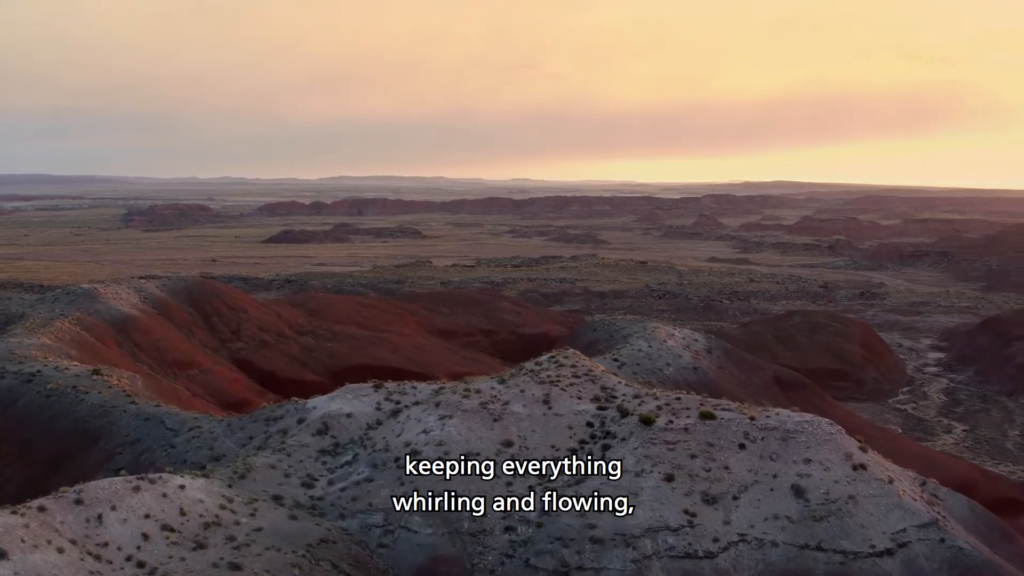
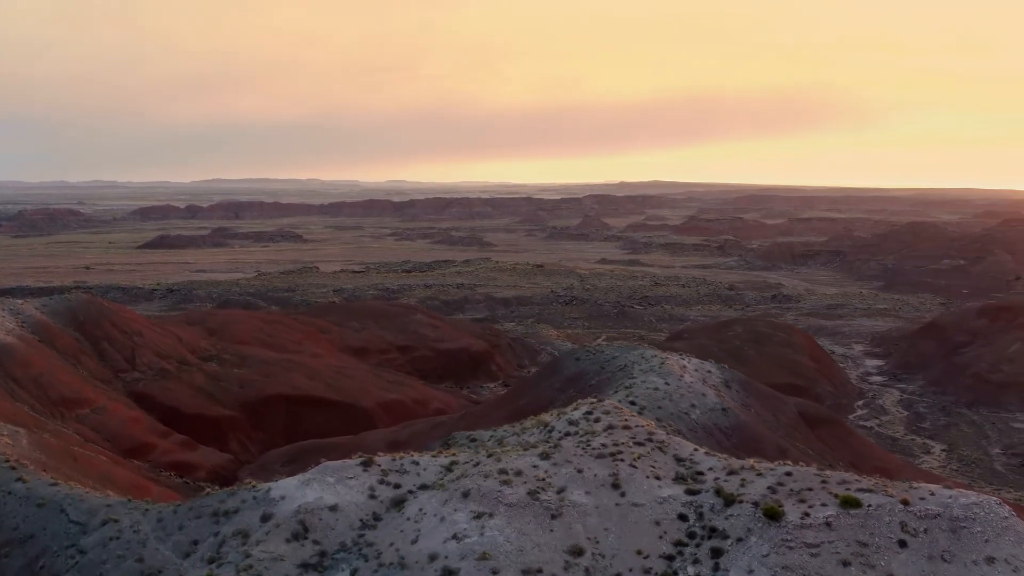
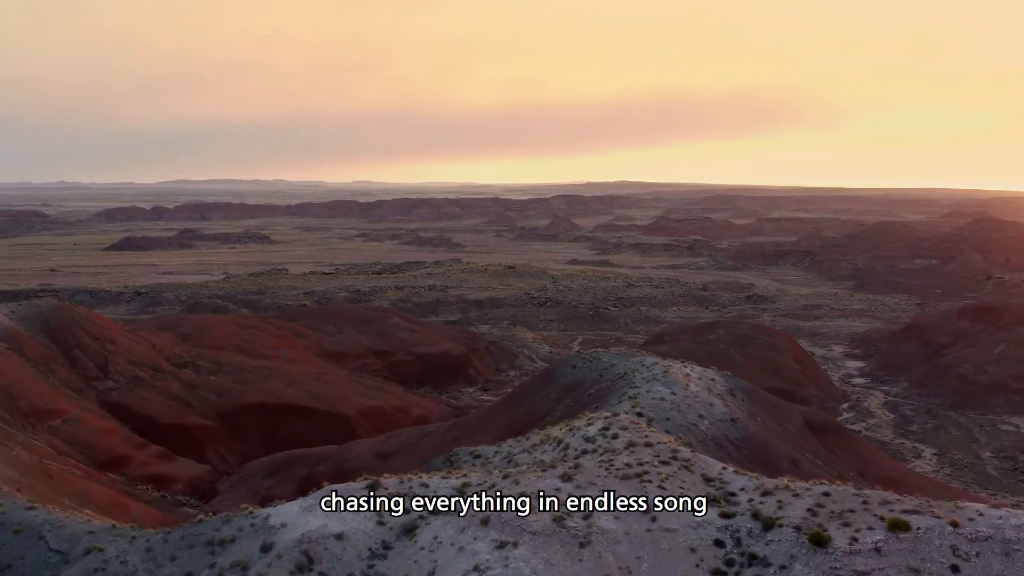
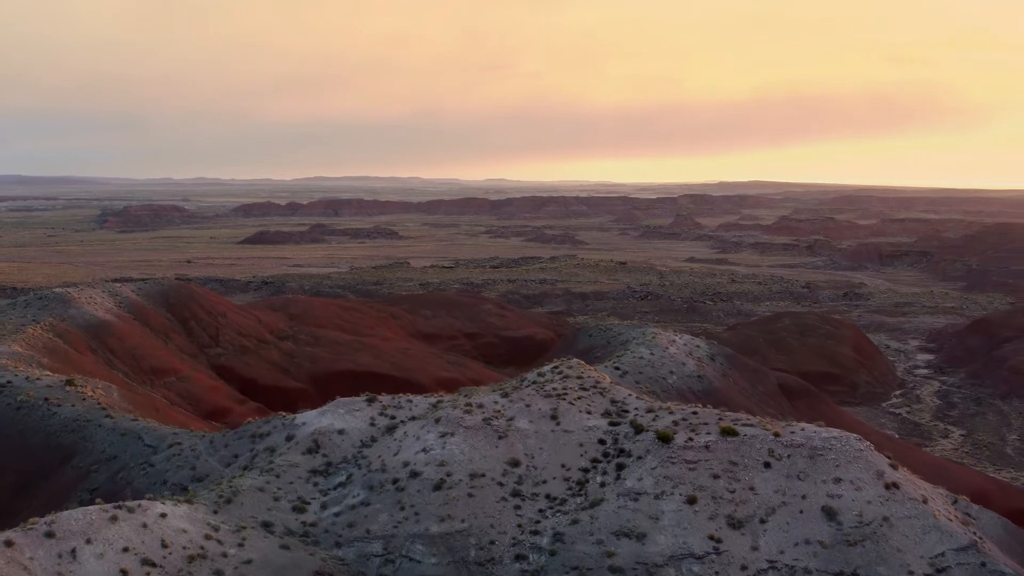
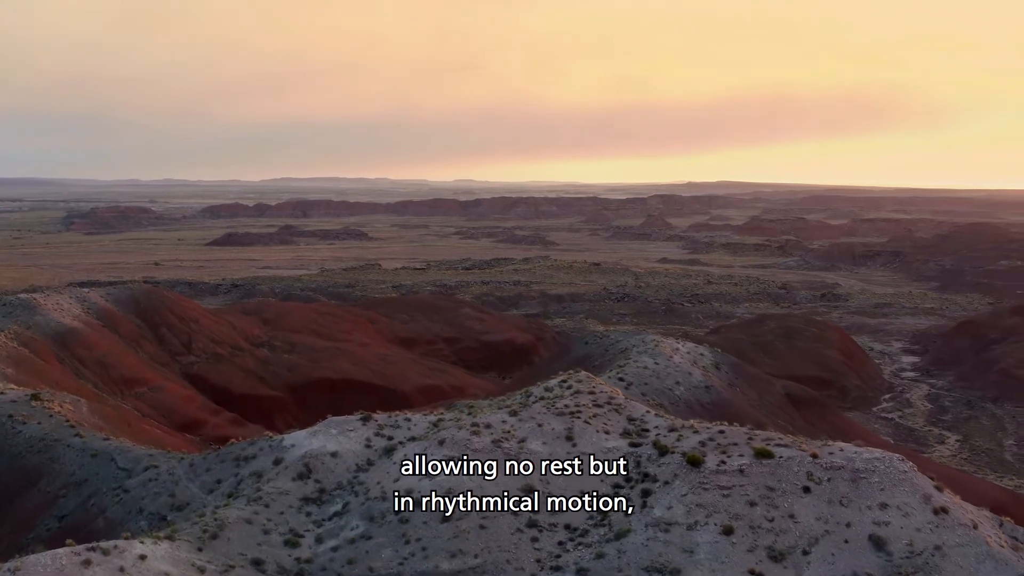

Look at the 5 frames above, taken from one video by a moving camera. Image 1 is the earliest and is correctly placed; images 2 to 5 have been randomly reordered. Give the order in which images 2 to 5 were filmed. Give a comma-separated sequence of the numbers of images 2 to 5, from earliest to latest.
4, 5, 2, 3
